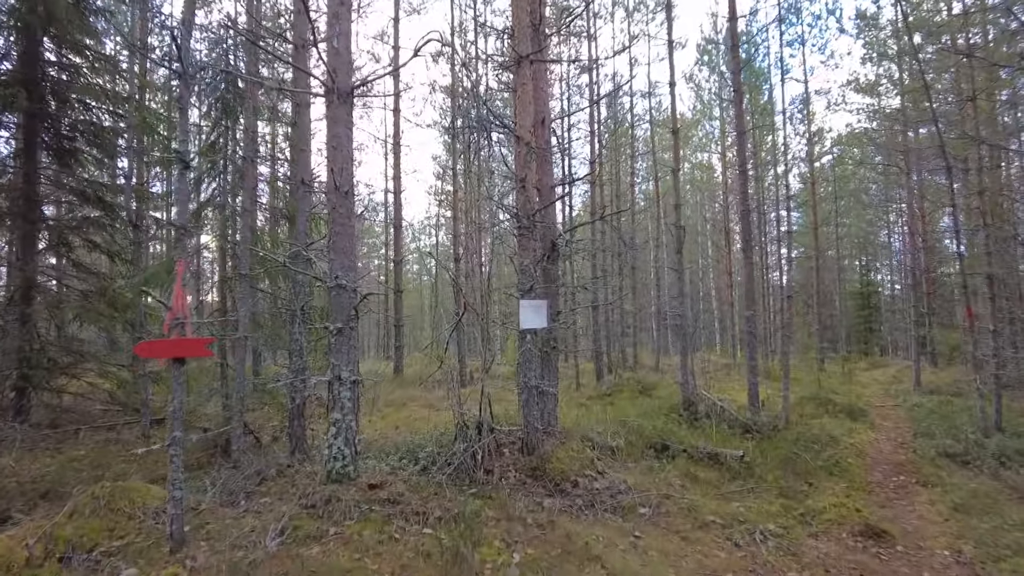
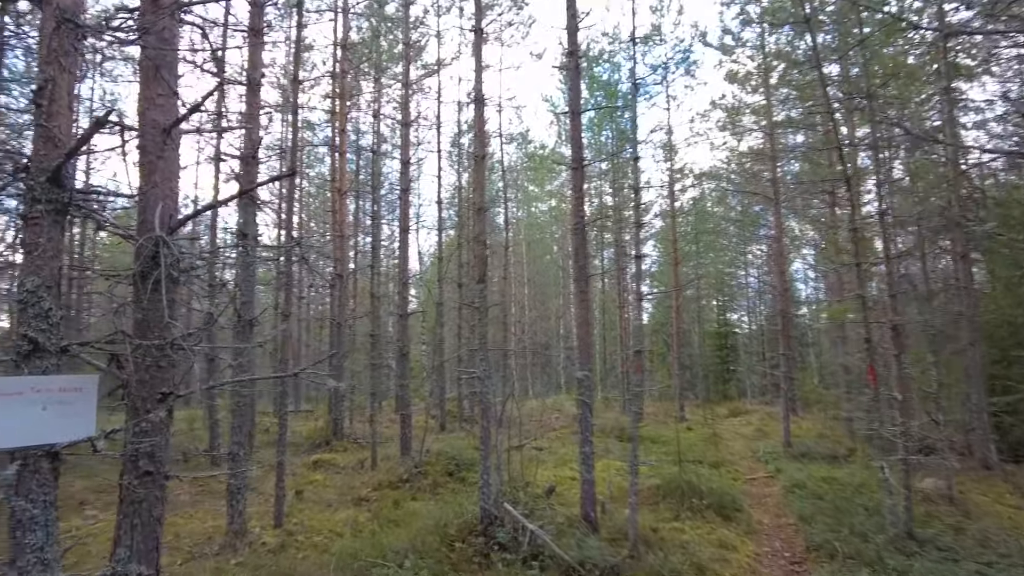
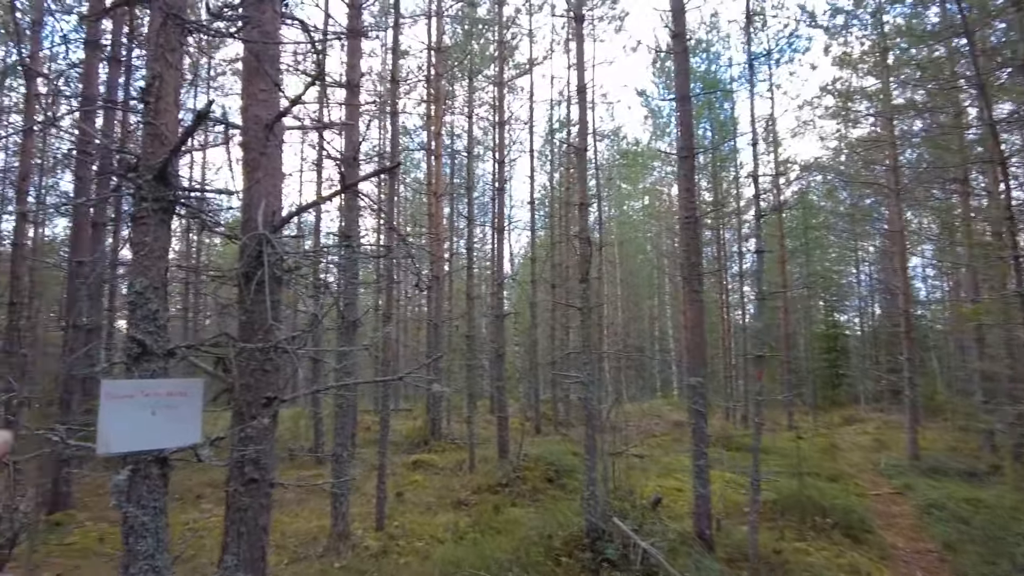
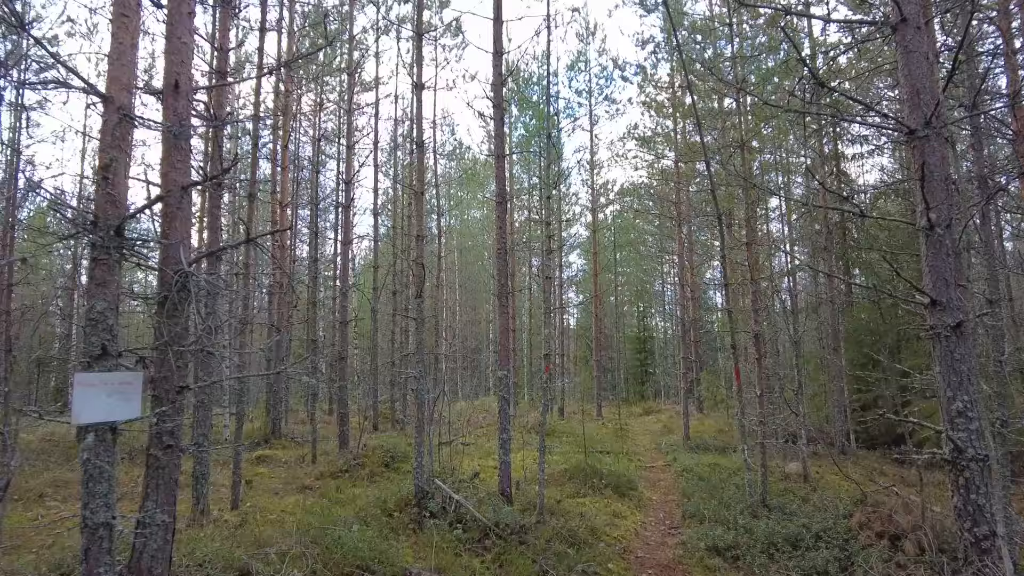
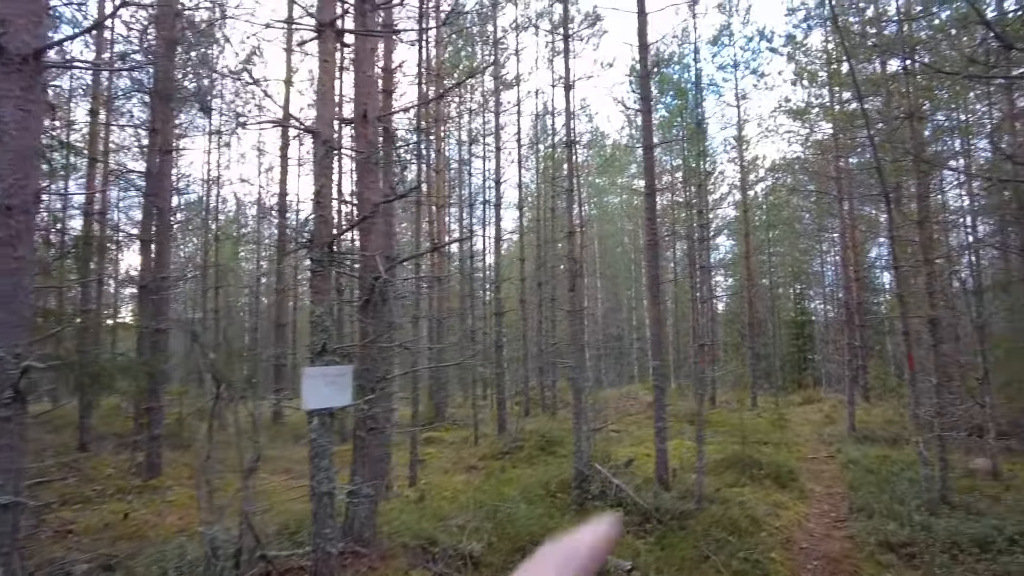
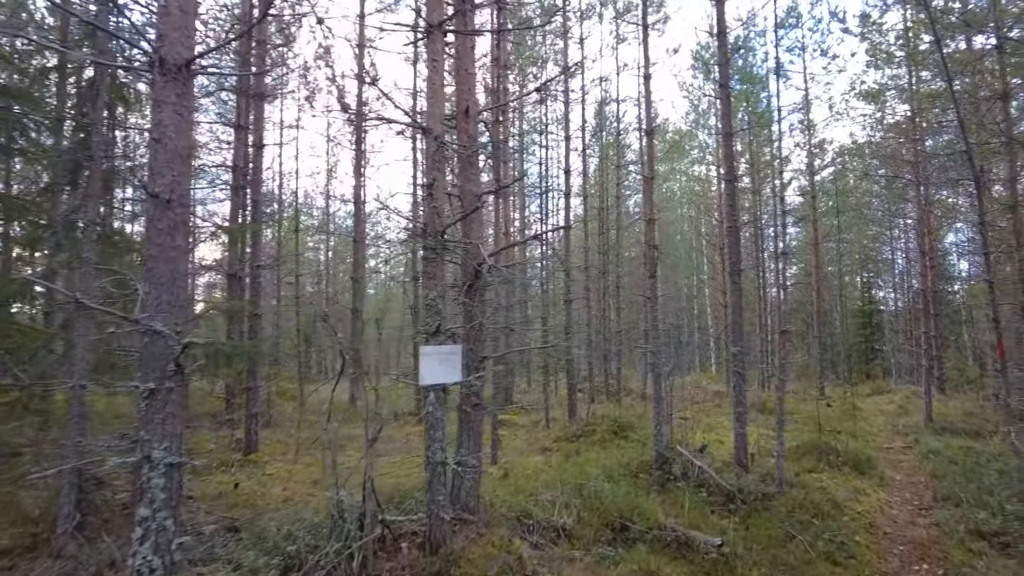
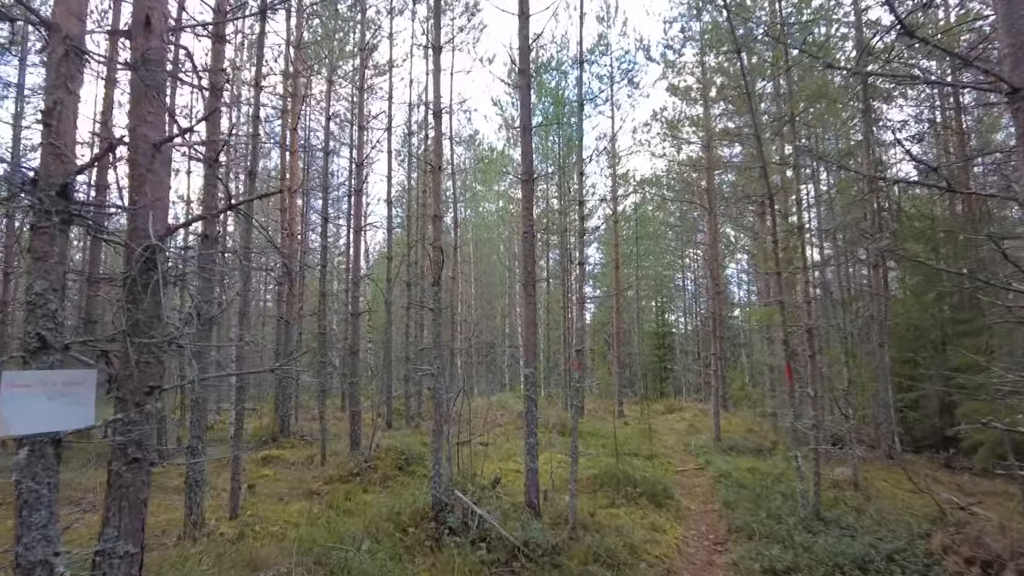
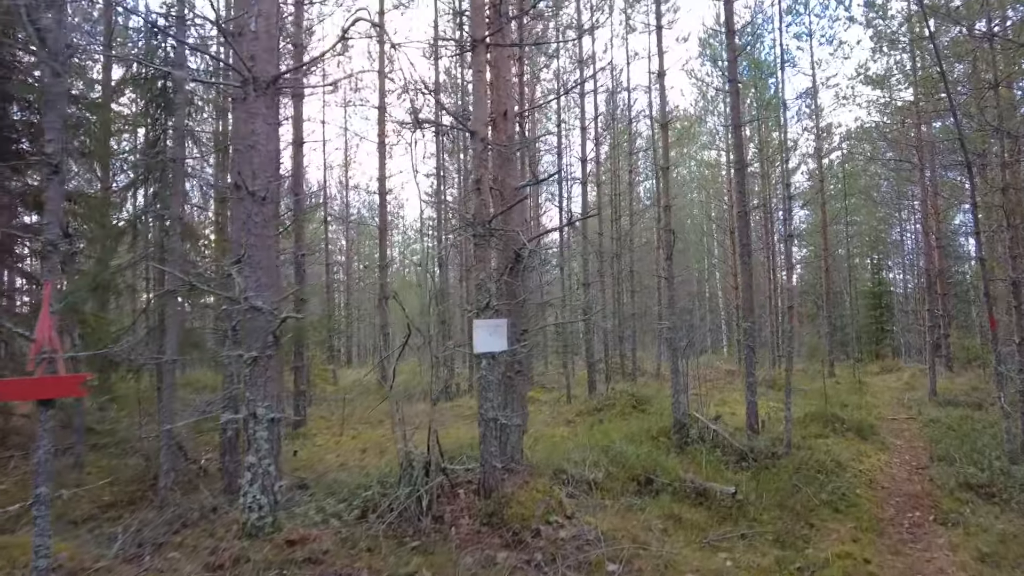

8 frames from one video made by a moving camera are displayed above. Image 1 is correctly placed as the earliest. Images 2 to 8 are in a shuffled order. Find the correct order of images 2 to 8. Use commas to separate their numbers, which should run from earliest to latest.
8, 6, 5, 4, 7, 2, 3
